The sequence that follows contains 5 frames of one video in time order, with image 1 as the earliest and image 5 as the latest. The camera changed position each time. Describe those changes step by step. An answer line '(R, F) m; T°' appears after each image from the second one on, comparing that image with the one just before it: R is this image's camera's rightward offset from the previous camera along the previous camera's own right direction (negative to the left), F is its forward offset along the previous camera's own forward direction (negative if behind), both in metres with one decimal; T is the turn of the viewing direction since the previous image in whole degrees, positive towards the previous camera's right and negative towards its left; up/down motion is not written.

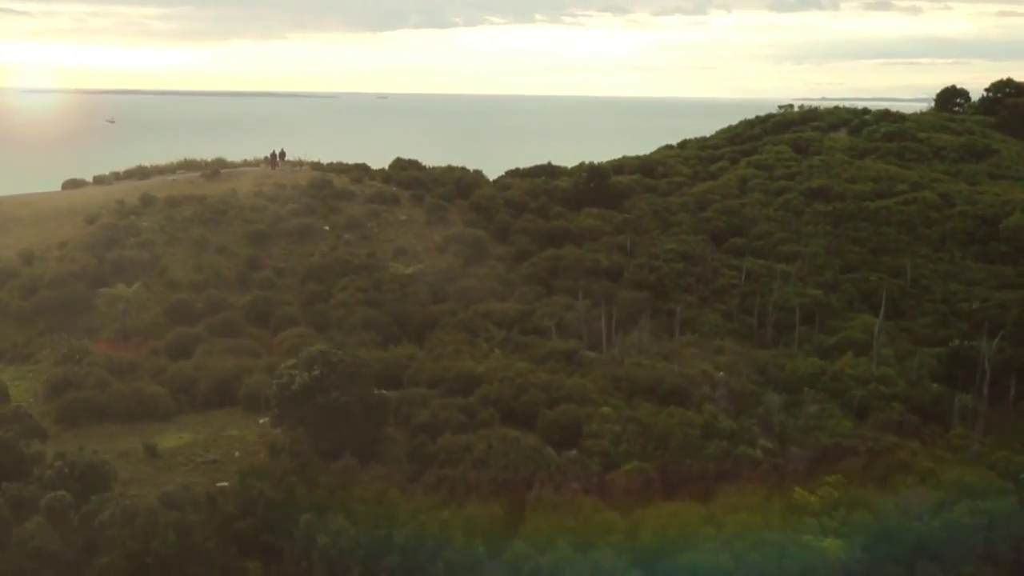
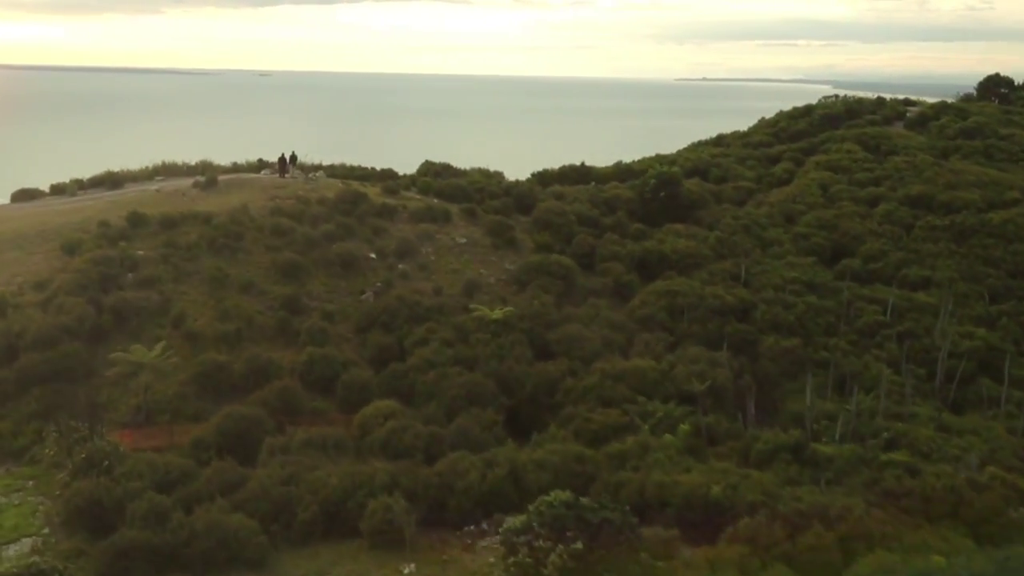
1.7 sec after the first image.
(-3.4, +5.4) m; +5°
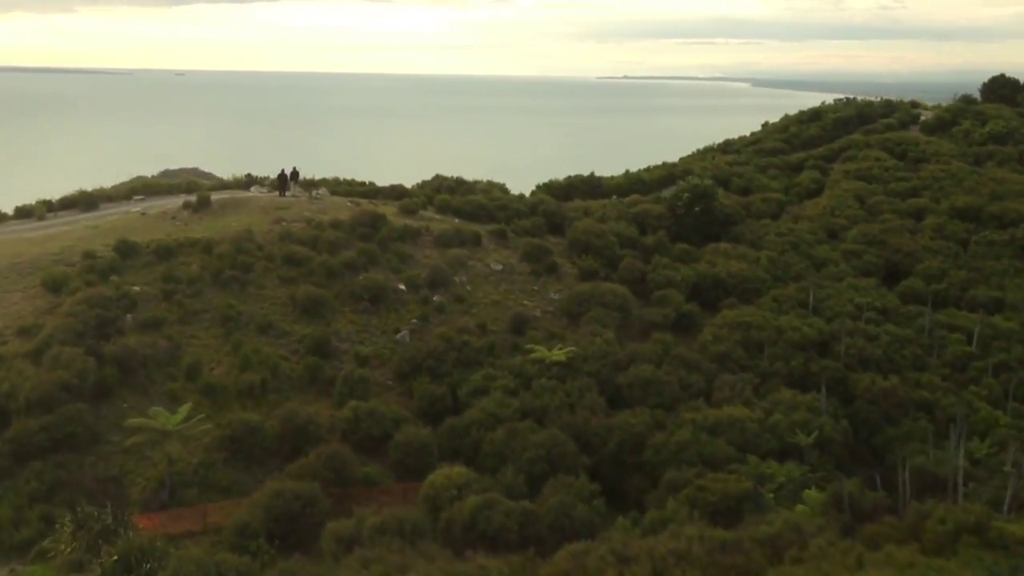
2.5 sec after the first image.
(-1.8, +2.5) m; +3°
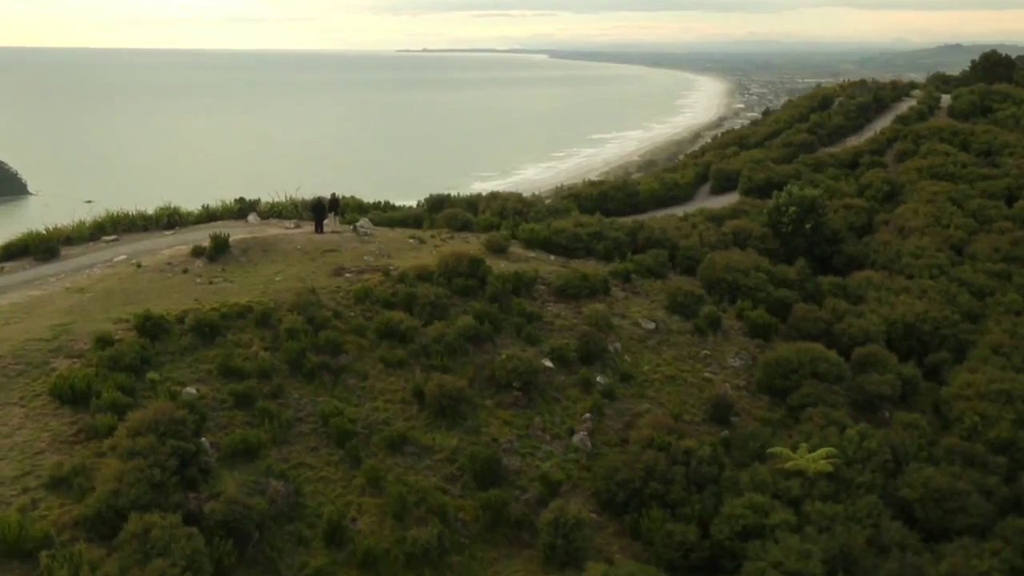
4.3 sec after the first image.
(-4.0, +5.3) m; +9°
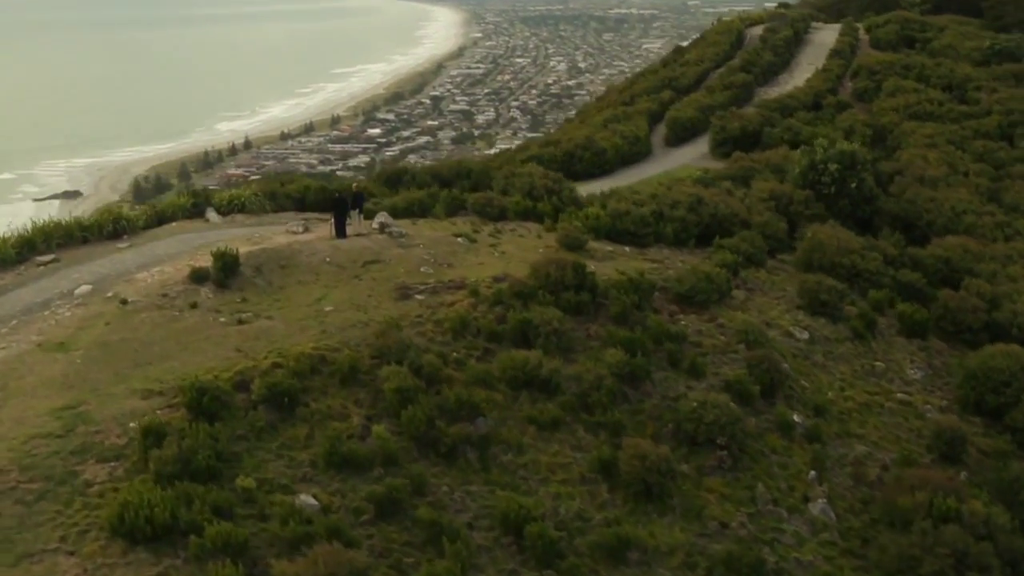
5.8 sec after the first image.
(-3.2, +3.7) m; +11°
